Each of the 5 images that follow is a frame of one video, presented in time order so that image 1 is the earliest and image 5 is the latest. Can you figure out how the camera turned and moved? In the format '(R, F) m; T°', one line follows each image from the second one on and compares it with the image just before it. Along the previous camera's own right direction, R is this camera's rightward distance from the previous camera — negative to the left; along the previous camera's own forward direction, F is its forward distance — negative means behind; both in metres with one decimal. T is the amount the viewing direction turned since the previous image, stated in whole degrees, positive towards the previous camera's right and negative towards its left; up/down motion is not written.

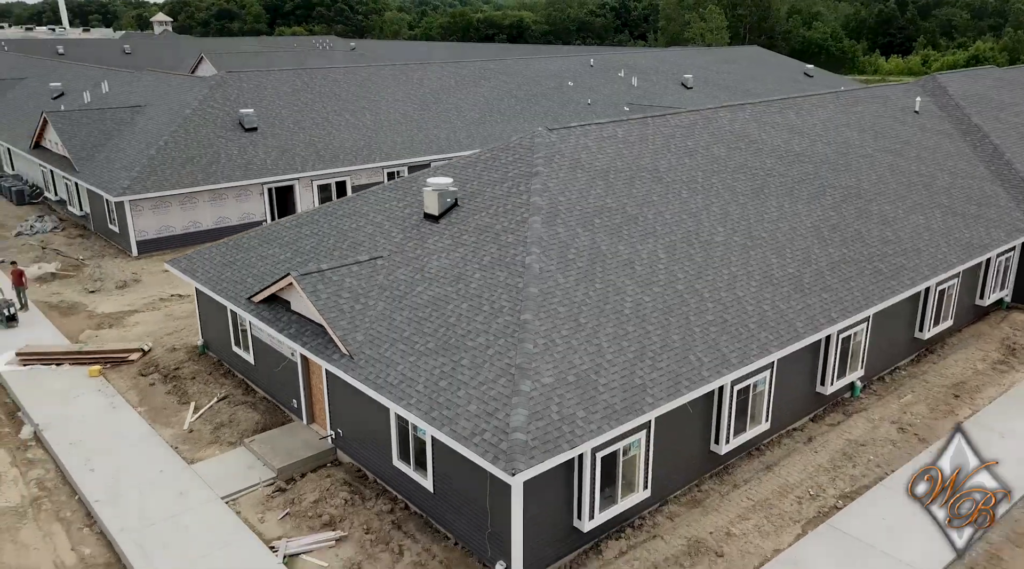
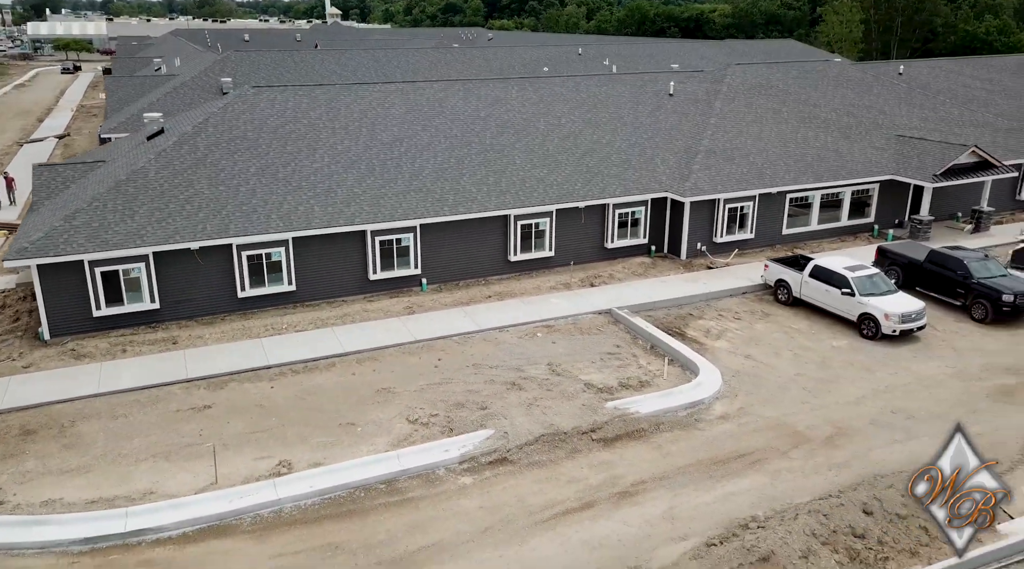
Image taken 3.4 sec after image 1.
(+16.3, -4.9) m; -15°
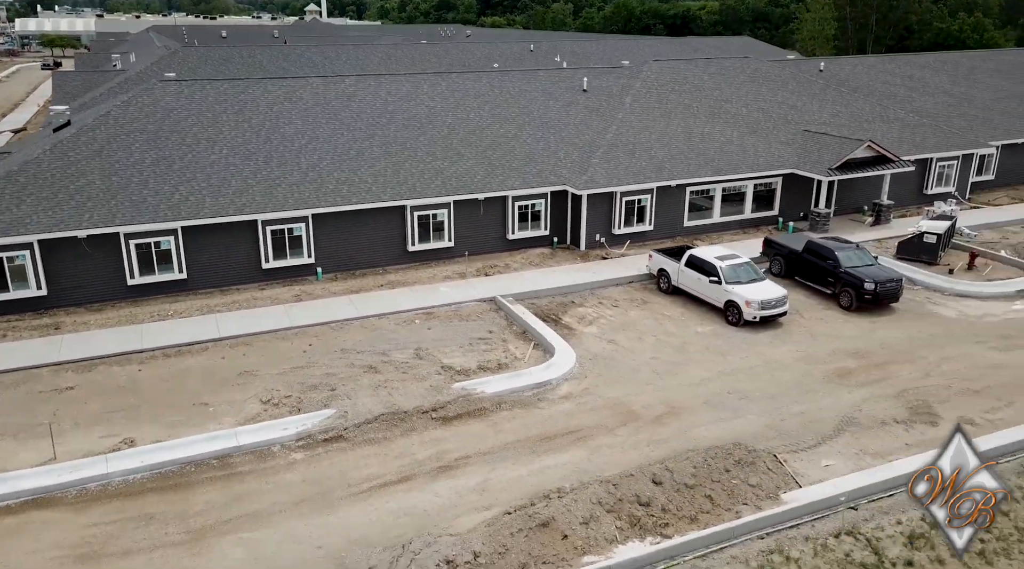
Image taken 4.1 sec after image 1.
(+3.0, -0.7) m; 0°
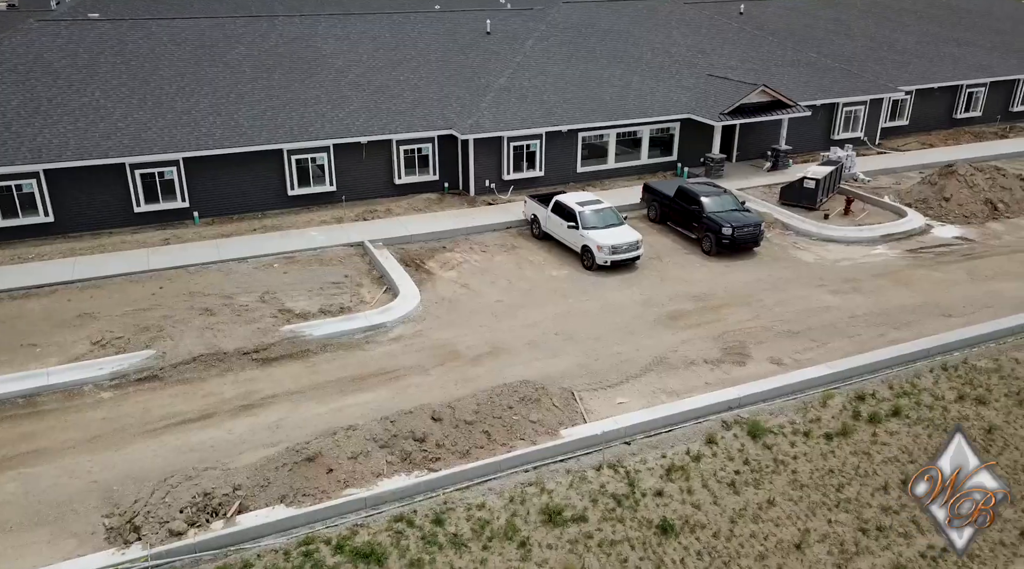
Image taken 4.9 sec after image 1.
(+3.5, -0.2) m; +1°
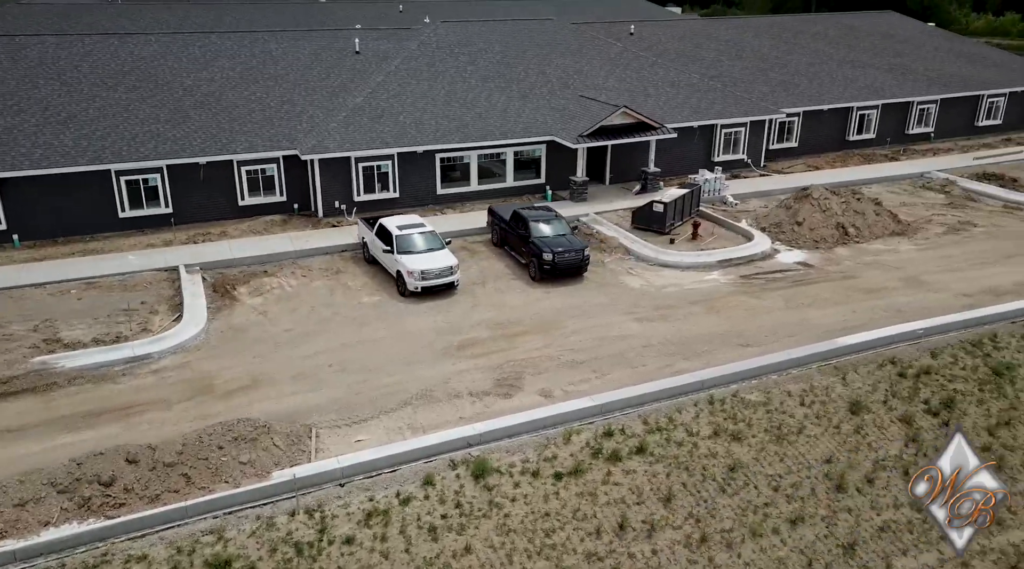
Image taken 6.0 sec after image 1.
(+4.3, +0.8) m; +1°
